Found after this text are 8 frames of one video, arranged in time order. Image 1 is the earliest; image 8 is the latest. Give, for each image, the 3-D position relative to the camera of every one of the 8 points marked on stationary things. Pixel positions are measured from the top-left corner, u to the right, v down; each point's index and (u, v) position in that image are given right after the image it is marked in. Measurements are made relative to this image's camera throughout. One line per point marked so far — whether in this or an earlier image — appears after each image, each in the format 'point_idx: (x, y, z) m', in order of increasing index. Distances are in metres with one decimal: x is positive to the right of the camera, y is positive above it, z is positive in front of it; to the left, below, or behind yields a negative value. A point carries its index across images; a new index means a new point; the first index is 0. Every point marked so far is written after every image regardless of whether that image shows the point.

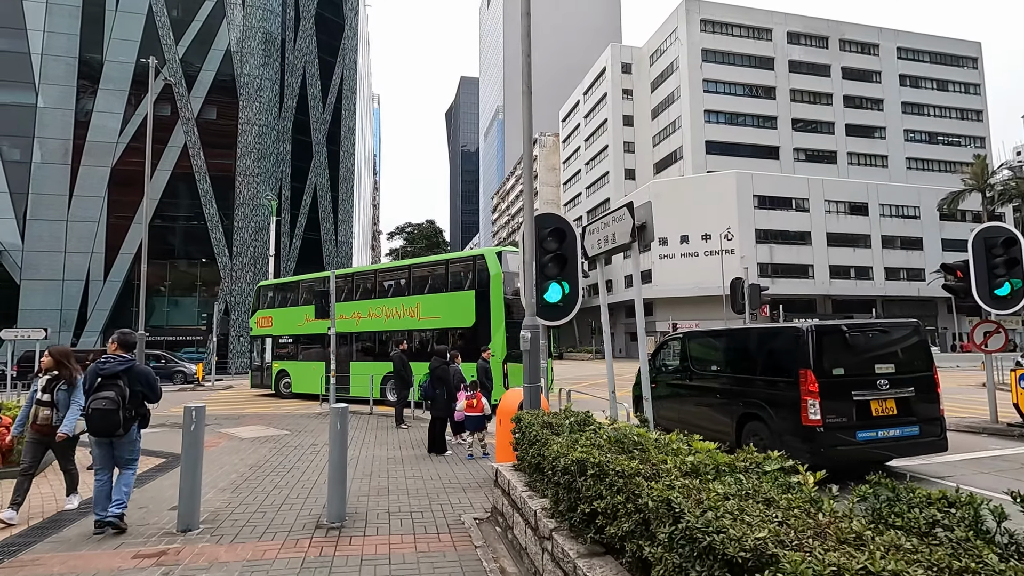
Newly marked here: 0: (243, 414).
0: (-7.4, -3.6, +14.9) m
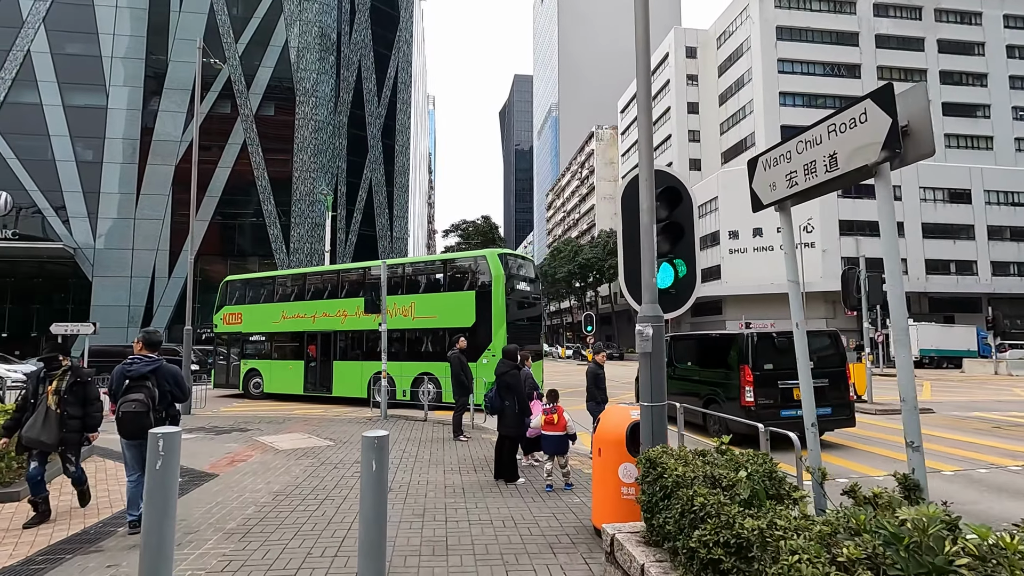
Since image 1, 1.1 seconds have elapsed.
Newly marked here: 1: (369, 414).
0: (-5.6, -3.3, +13.6) m
1: (-3.9, -3.5, +14.6) m
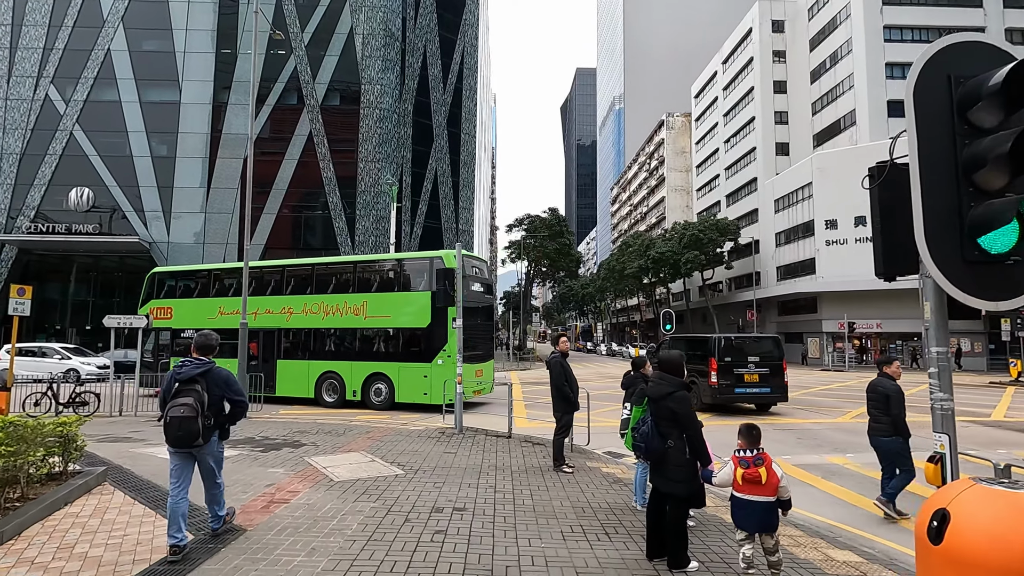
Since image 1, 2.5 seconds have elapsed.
0: (-3.4, -3.1, +11.7) m
1: (-1.6, -3.2, +12.4) m
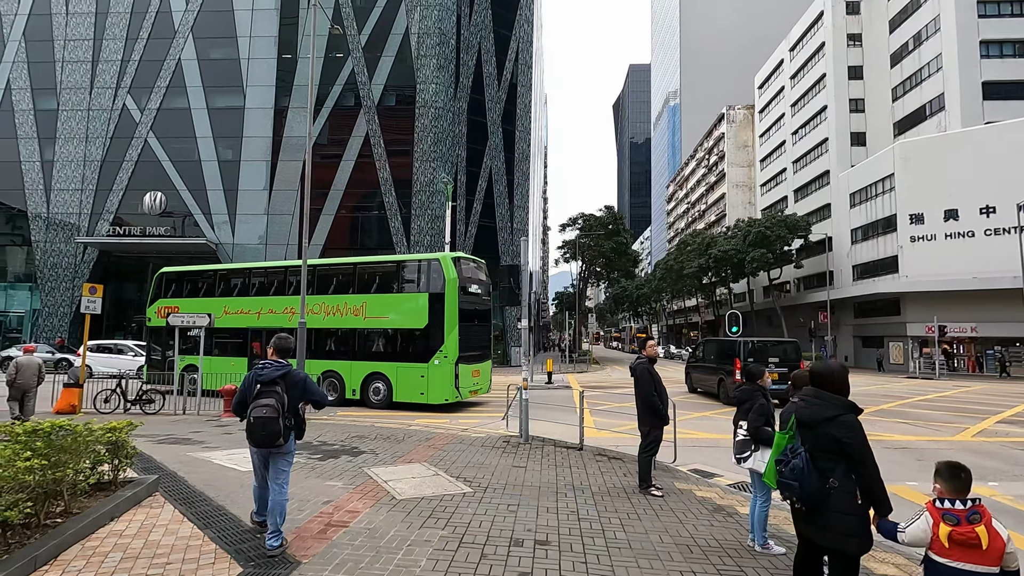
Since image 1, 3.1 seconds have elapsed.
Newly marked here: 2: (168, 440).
0: (-2.0, -3.0, +11.0) m
1: (-0.1, -3.1, +11.6) m
2: (-6.3, -2.8, +9.8) m
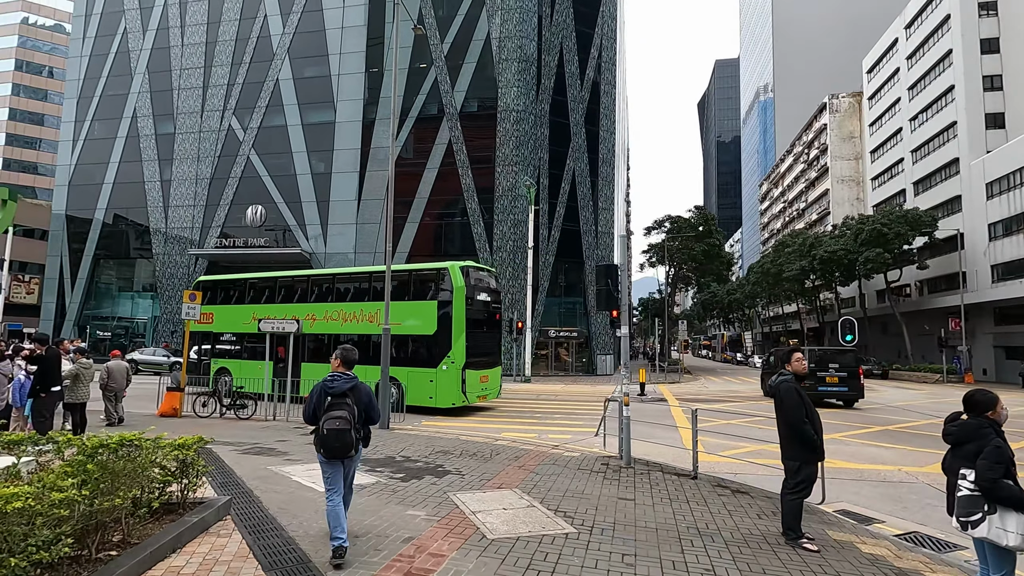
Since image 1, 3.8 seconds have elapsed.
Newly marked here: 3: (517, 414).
0: (-0.2, -3.1, +10.1) m
1: (+1.8, -3.2, +10.4) m
2: (-4.6, -2.9, +9.5) m
3: (+0.2, -4.1, +17.5) m
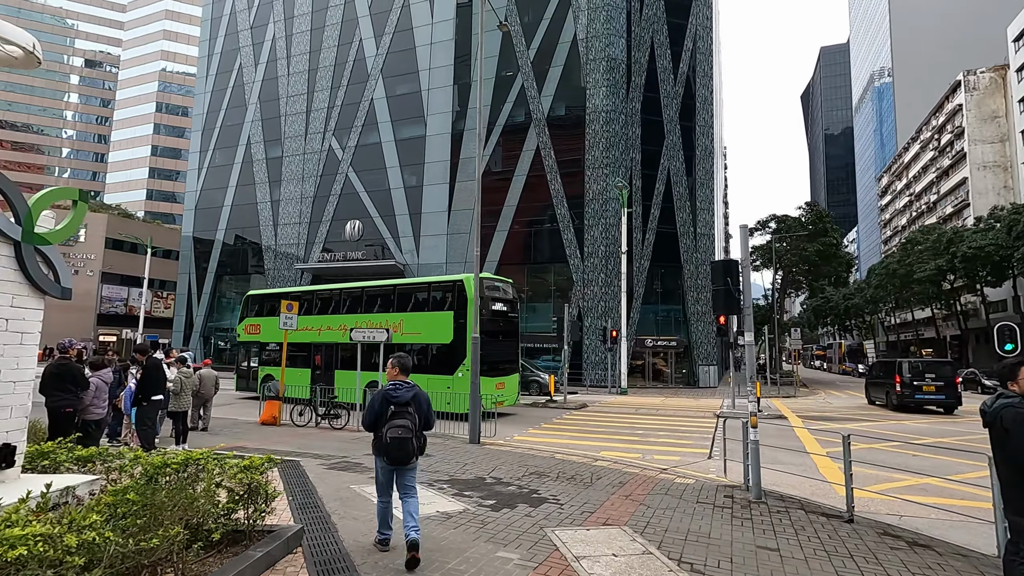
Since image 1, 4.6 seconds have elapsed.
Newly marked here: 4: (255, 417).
0: (+1.5, -3.1, +8.9) m
1: (+3.5, -3.2, +8.9) m
2: (-2.9, -3.0, +9.0) m
3: (+3.1, -4.3, +16.2) m
4: (-7.7, -3.9, +16.2) m
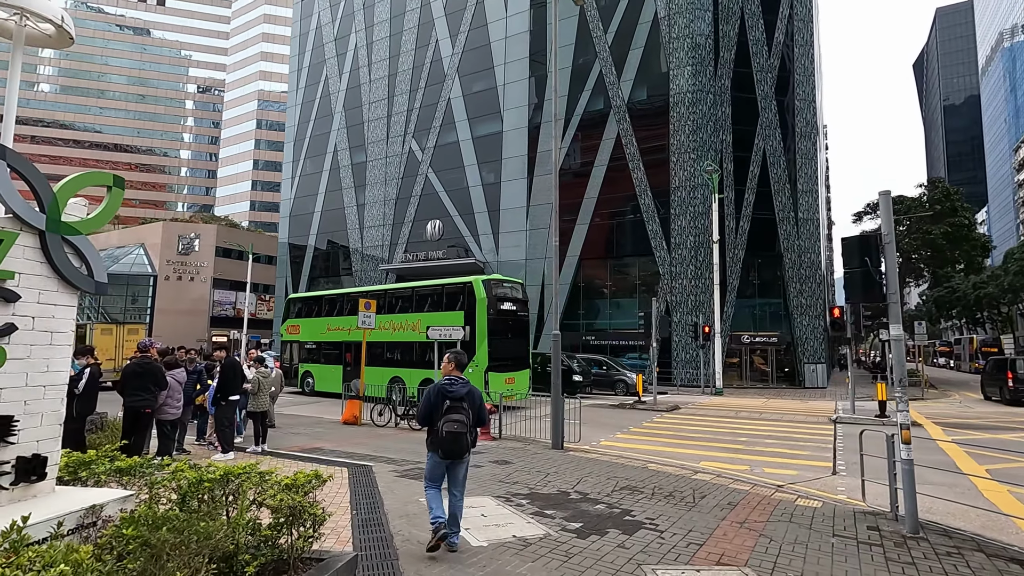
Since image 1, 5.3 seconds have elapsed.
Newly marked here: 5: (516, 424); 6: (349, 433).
0: (+2.8, -3.0, +7.6) m
1: (+4.7, -3.0, +7.3) m
2: (-1.6, -2.9, +8.4) m
3: (+5.5, -4.0, +14.5) m
4: (-5.2, -3.9, +16.2) m
5: (0.0, -3.6, +14.3) m
6: (-4.1, -3.6, +13.3) m
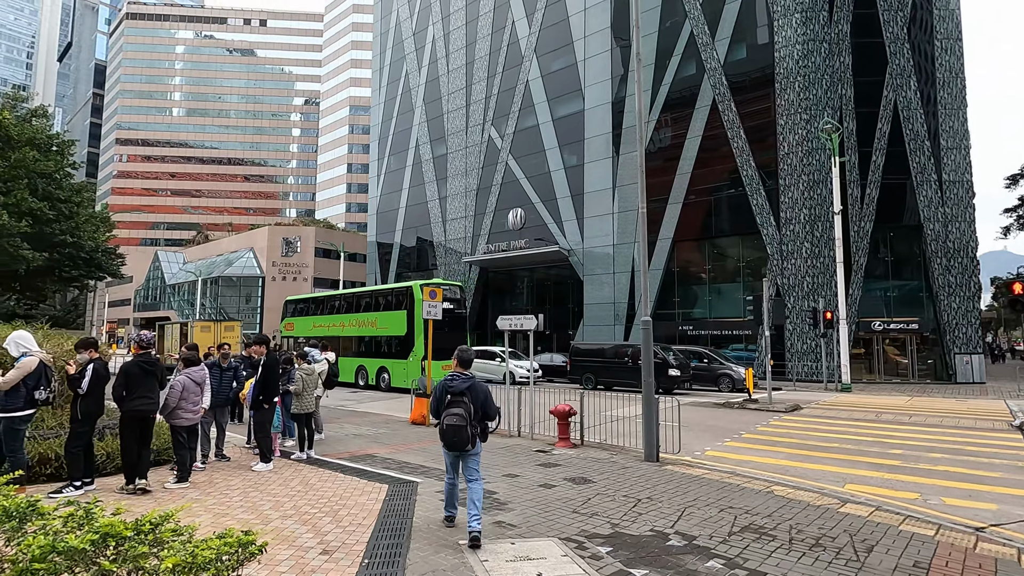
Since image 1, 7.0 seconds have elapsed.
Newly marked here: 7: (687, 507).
0: (+3.6, -2.5, +5.2) m
1: (+5.4, -2.5, +4.6) m
2: (-0.6, -2.6, +6.7) m
3: (+7.4, -3.4, +11.6) m
4: (-2.9, -3.6, +15.0) m
5: (+2.0, -3.2, +12.3) m
6: (-2.2, -3.3, +11.9) m
7: (+2.1, -2.7, +6.6) m
